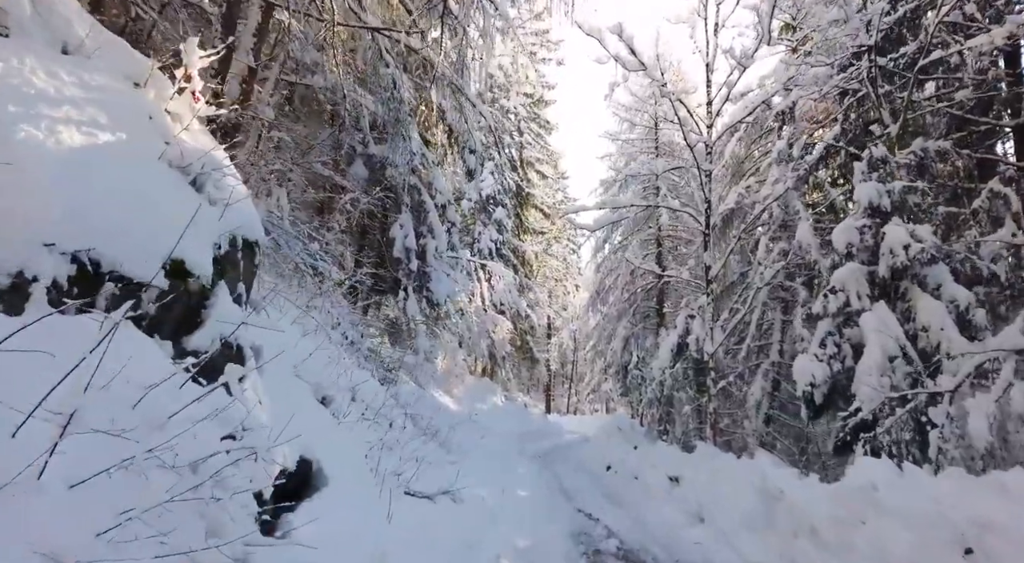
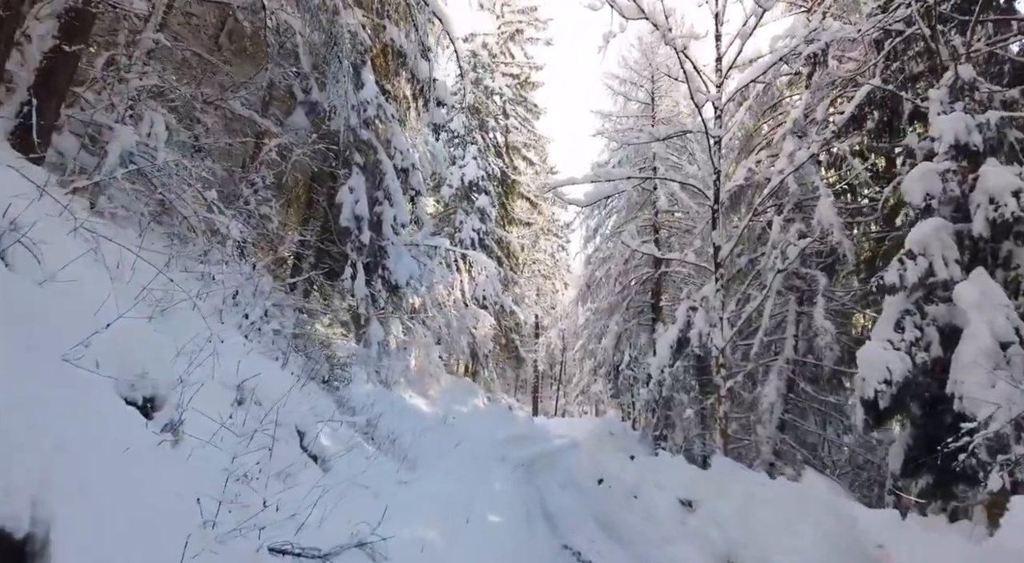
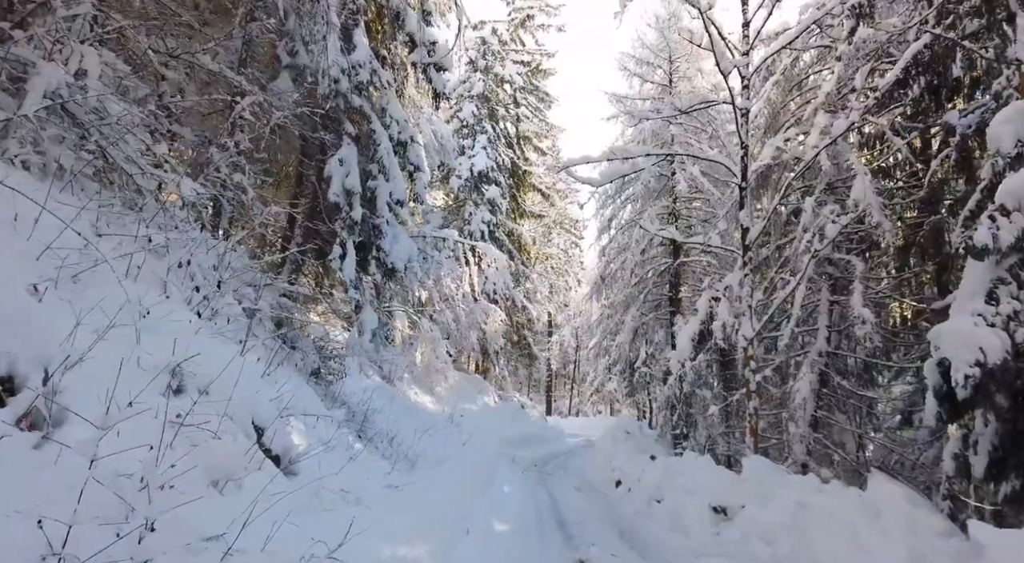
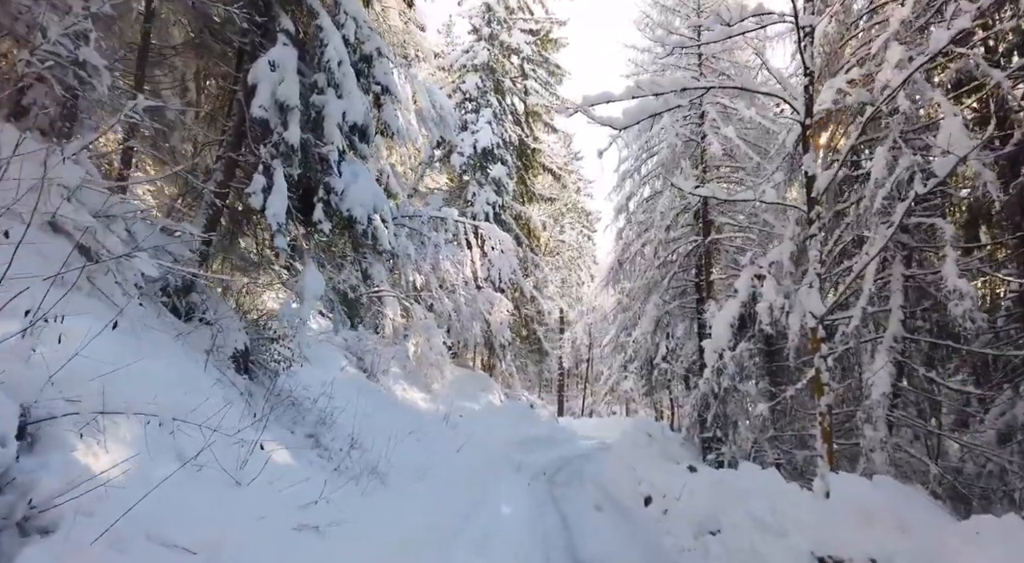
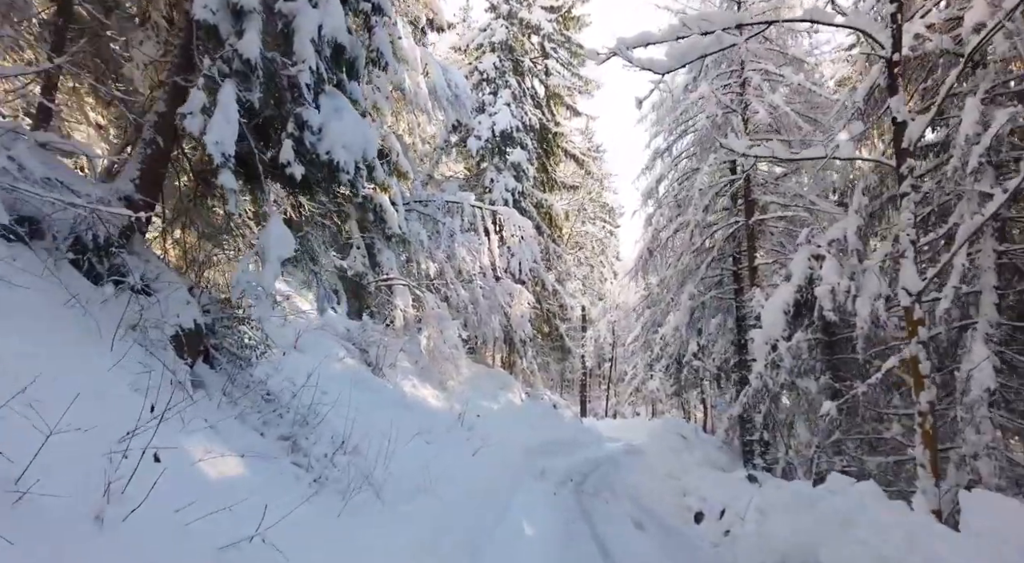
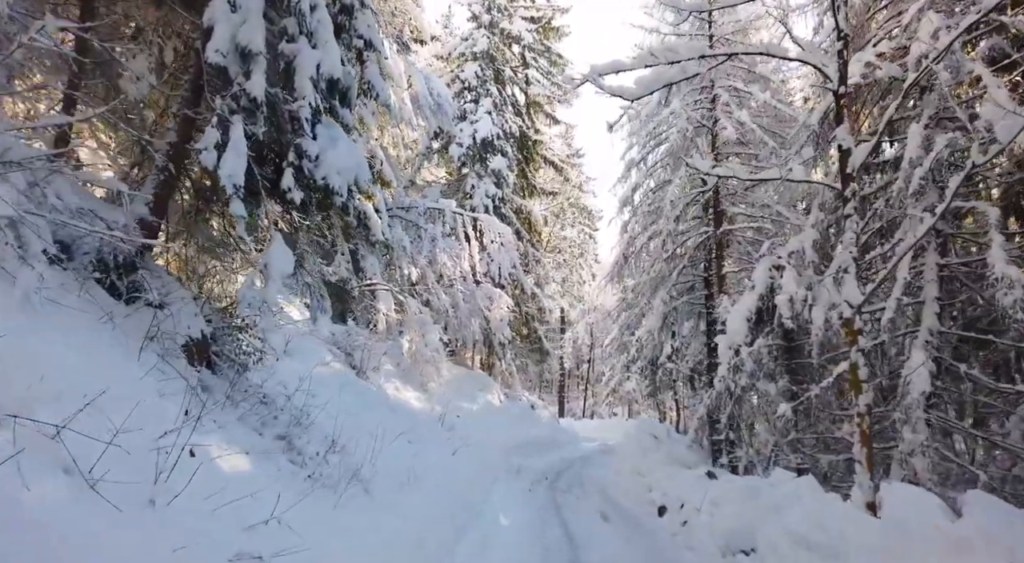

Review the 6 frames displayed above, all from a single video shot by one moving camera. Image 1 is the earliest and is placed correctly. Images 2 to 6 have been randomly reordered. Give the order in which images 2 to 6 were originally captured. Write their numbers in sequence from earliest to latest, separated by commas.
2, 3, 4, 6, 5
